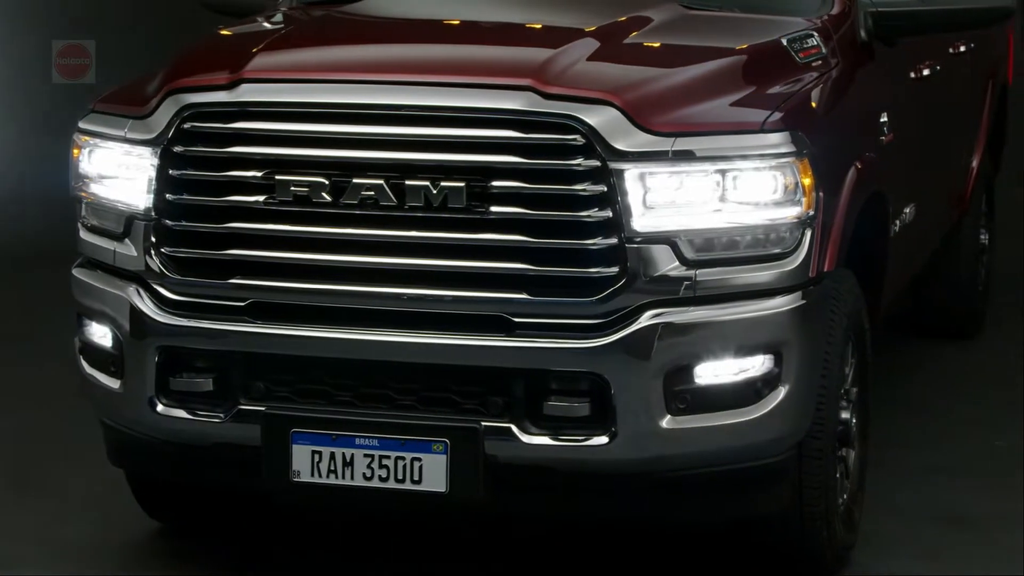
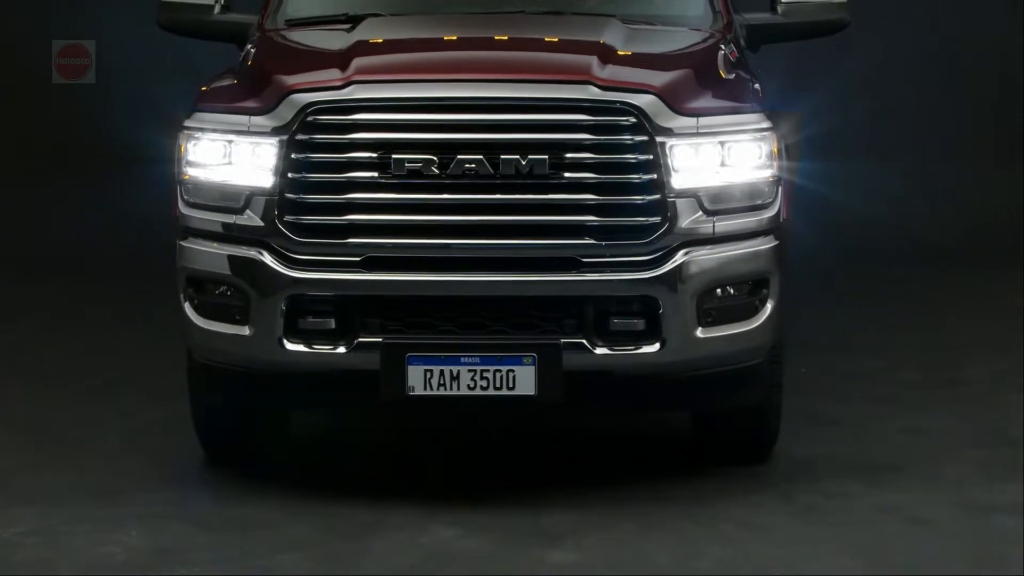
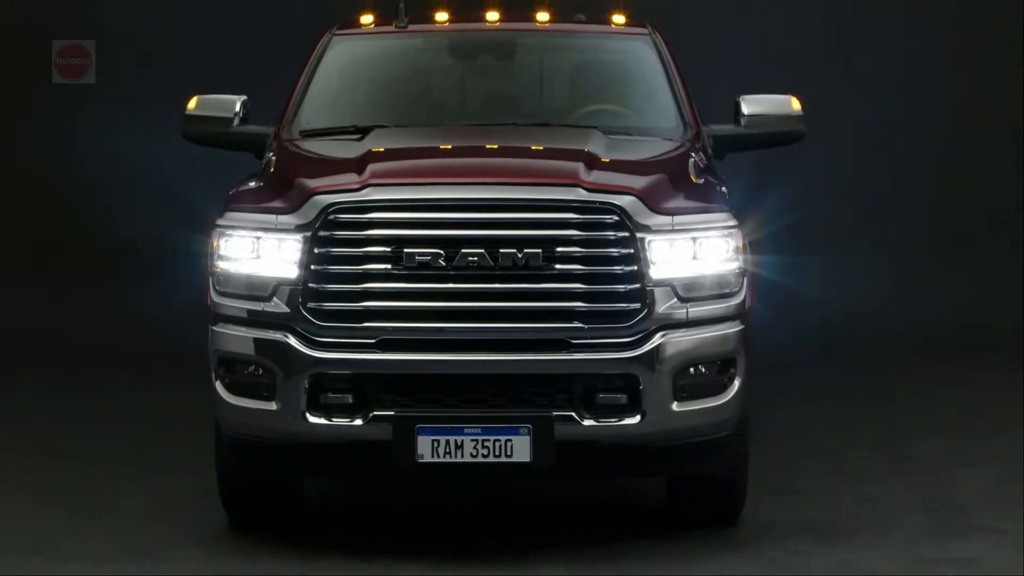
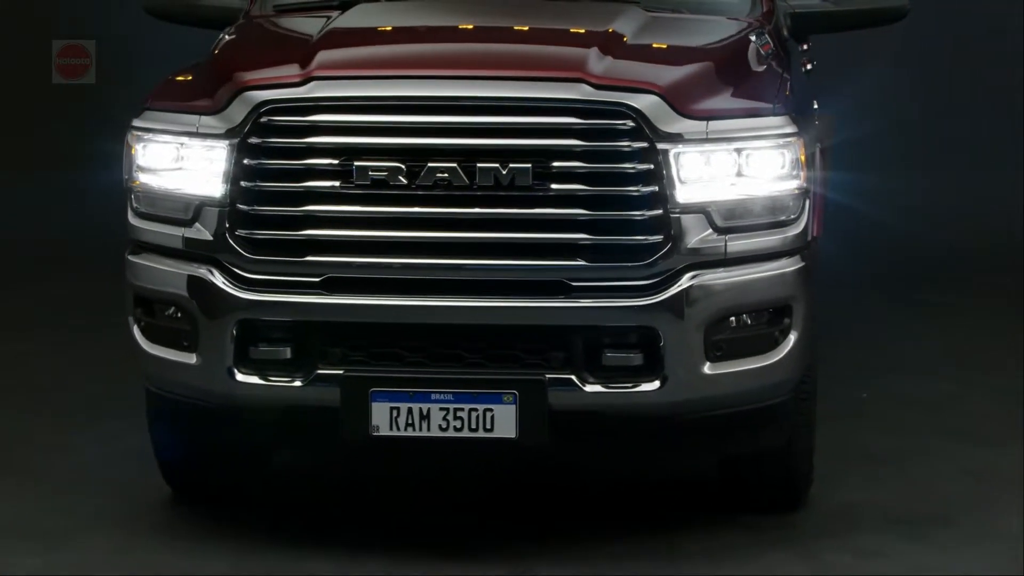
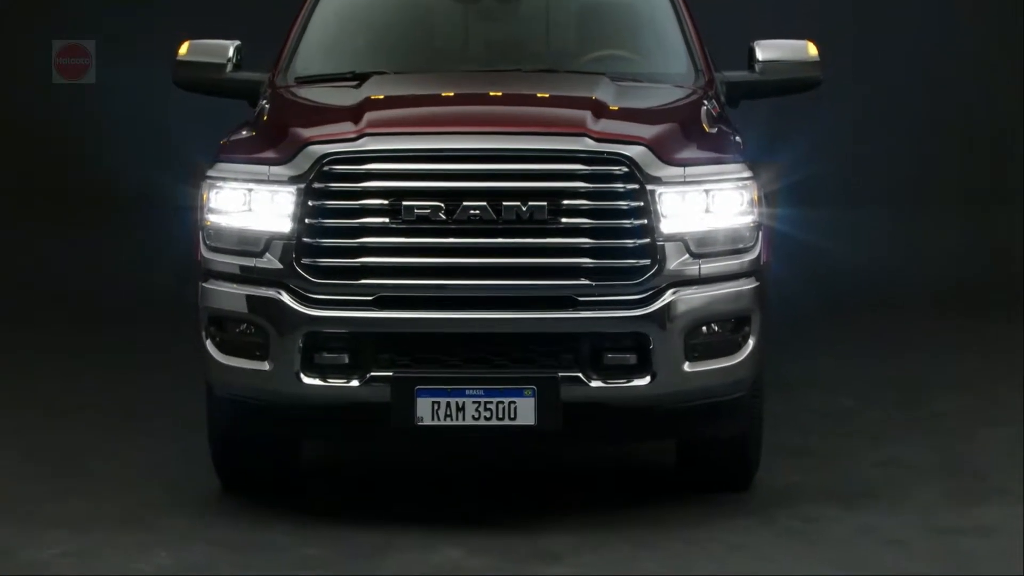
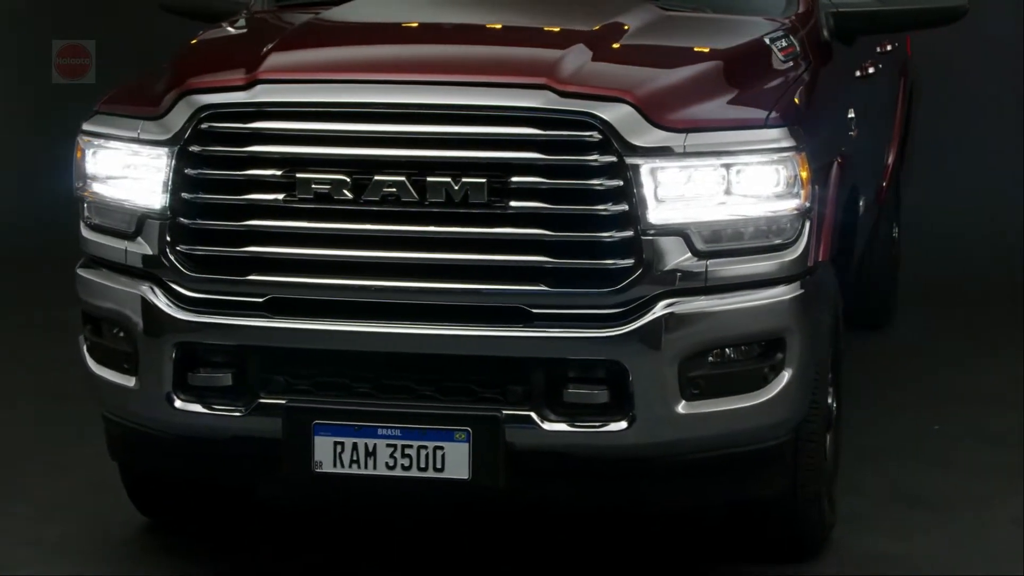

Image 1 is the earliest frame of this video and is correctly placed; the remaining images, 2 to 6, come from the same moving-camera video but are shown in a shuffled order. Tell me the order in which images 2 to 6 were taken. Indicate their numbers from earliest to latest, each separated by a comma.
6, 4, 2, 5, 3
